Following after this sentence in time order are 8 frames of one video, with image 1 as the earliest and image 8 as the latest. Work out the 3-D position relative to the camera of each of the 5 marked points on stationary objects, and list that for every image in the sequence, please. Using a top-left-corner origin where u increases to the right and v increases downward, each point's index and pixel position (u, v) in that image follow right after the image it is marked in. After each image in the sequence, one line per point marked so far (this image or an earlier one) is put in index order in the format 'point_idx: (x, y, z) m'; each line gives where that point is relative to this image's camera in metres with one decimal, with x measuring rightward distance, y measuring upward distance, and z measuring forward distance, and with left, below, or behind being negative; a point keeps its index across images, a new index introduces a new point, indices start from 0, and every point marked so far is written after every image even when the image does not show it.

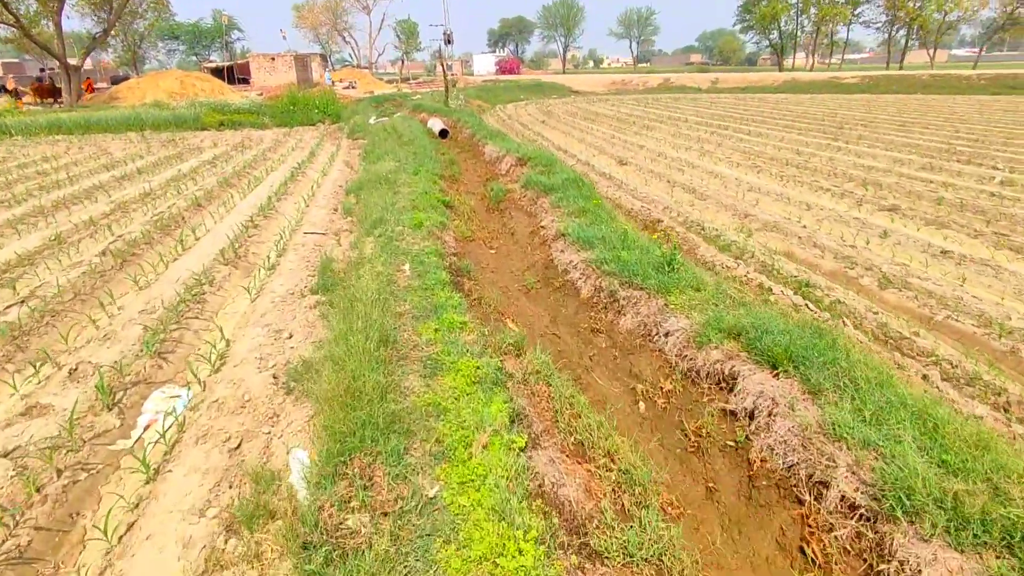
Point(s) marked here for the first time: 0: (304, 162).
0: (-4.1, +2.5, +11.6) m
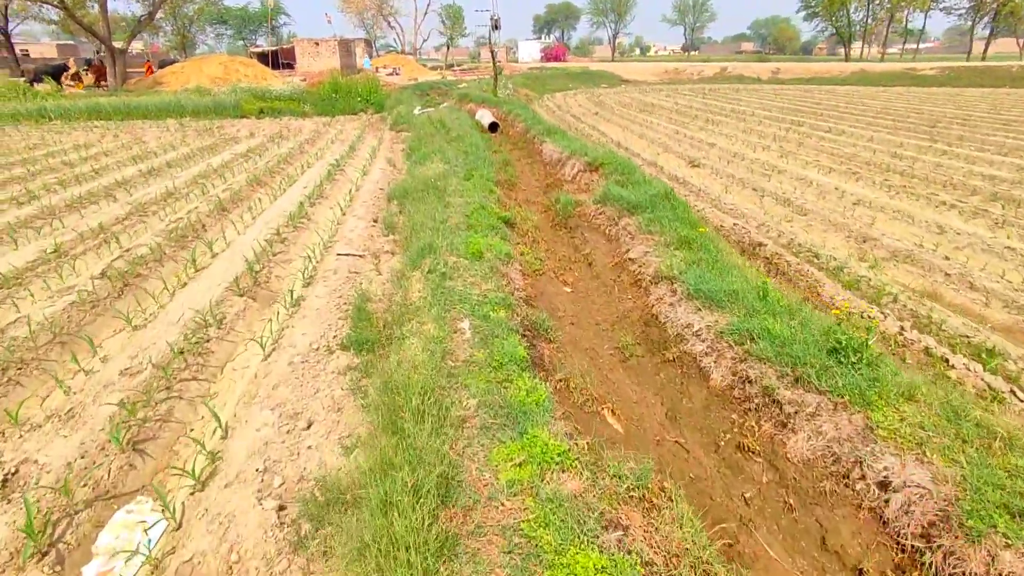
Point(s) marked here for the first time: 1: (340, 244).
0: (-3.1, +2.4, +10.6) m
1: (-1.7, +0.4, +5.7) m
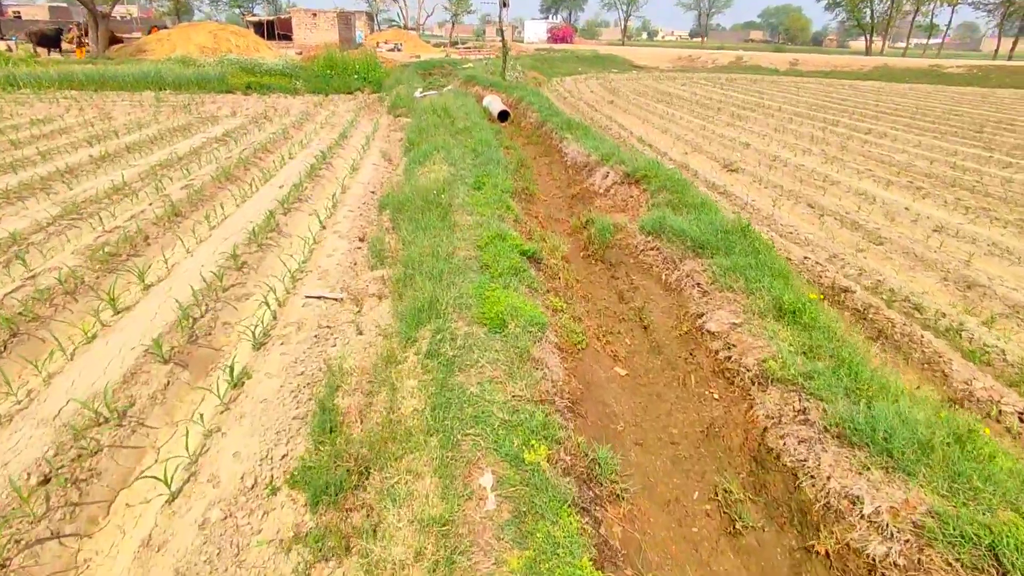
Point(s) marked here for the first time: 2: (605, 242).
0: (-2.8, +2.2, +9.2) m
1: (-1.5, +0.1, +4.4) m
2: (+0.8, +0.4, +4.9) m
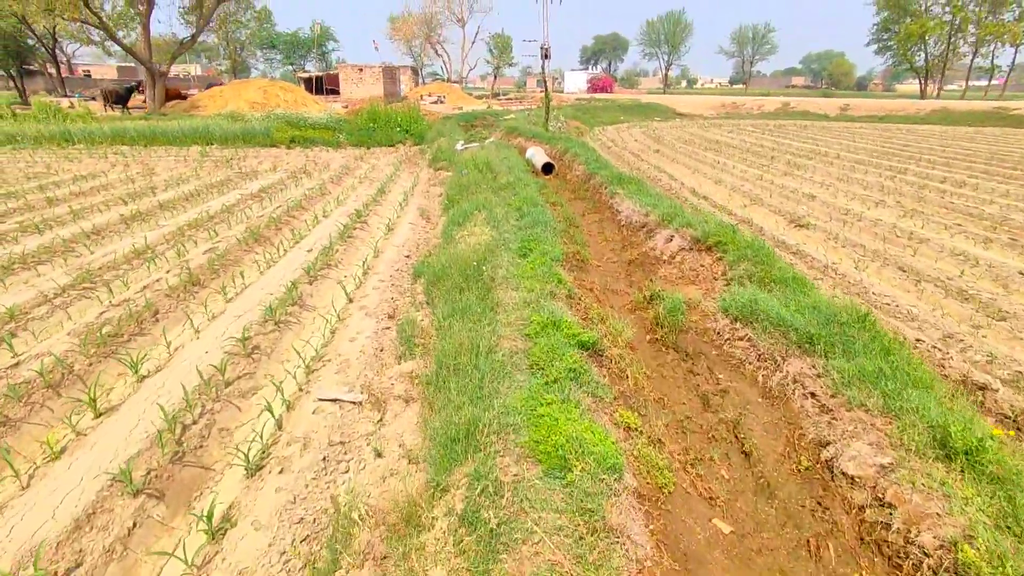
0: (-2.2, +1.3, +8.8) m
1: (-1.2, -0.5, +3.7) m
2: (+1.2, -0.3, +4.1) m
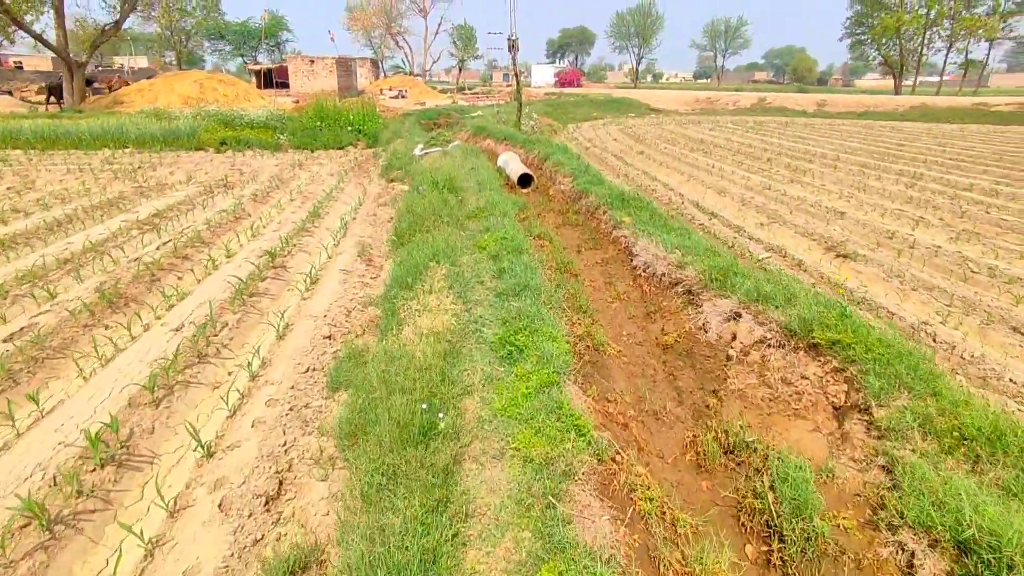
0: (-2.5, +0.6, +6.6) m
1: (-1.2, -1.2, +1.6) m
2: (+1.1, -0.9, +2.1) m
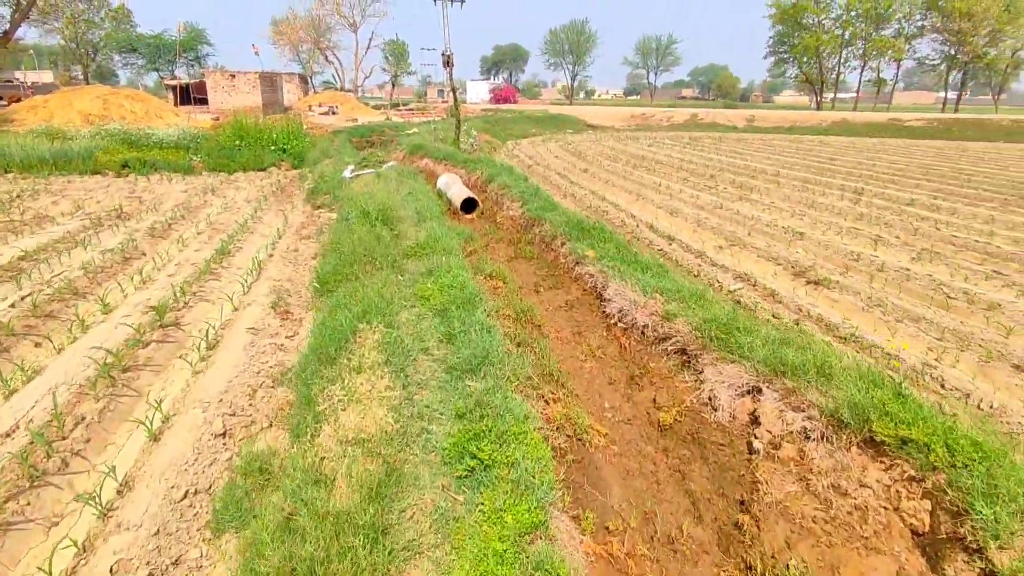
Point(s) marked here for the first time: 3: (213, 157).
0: (-3.0, +0.1, +5.4) m
1: (-1.2, -1.6, +0.6) m
2: (+1.1, -1.2, +1.3) m
3: (-7.2, +3.1, +13.9) m
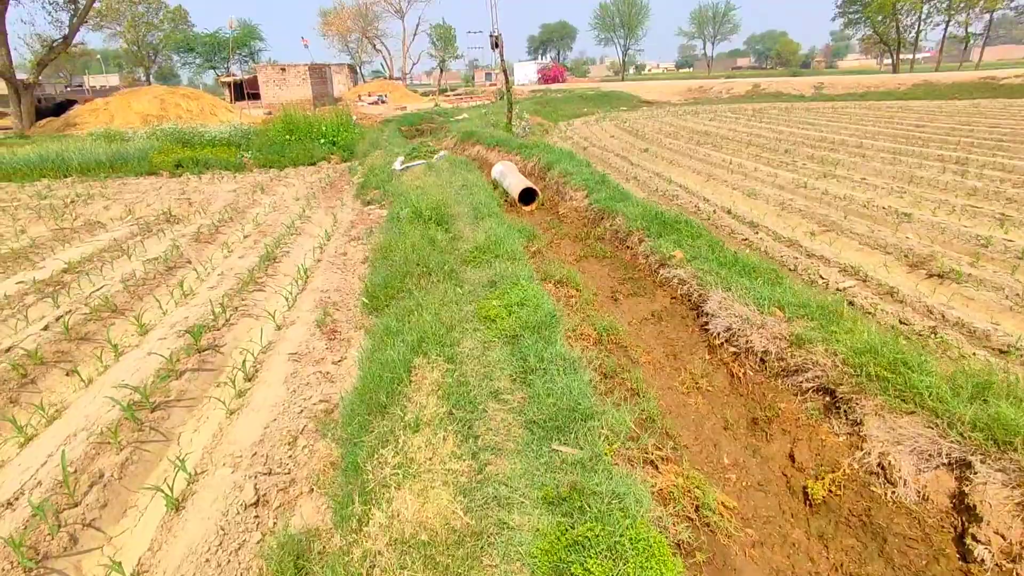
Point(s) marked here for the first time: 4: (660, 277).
0: (-2.4, -0.1, +5.0) m
1: (-0.9, -1.8, 0.0) m
2: (+1.3, -1.4, +0.6) m
3: (-5.9, +3.2, +13.7) m
4: (+1.2, +0.1, +4.5) m
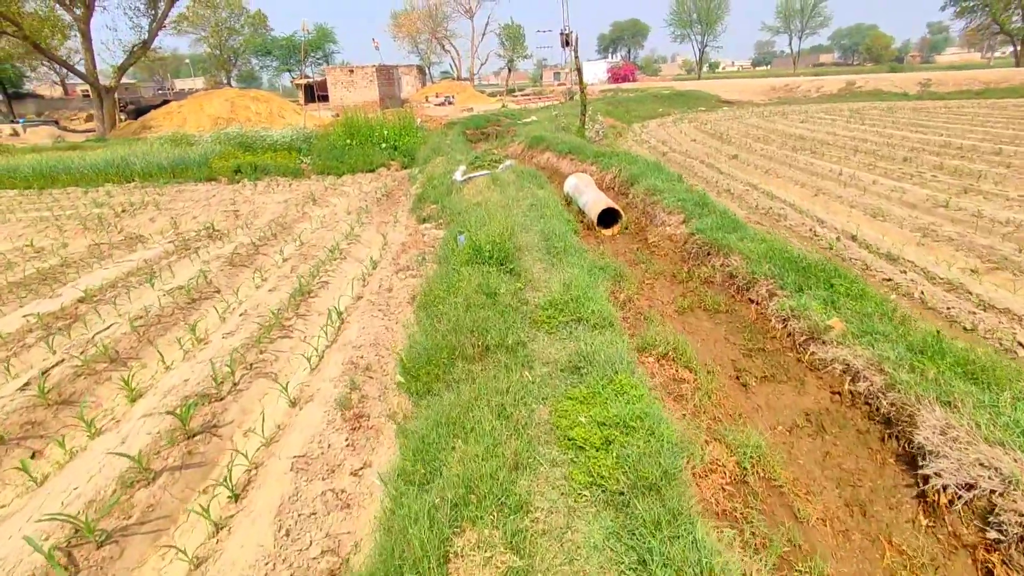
0: (-1.8, -0.4, +4.0) m
1: (-1.0, -2.2, -1.0) m
2: (+1.4, -1.8, -0.7) m
3: (-4.3, +2.9, +13.1) m
4: (+1.6, -0.4, +3.2) m
